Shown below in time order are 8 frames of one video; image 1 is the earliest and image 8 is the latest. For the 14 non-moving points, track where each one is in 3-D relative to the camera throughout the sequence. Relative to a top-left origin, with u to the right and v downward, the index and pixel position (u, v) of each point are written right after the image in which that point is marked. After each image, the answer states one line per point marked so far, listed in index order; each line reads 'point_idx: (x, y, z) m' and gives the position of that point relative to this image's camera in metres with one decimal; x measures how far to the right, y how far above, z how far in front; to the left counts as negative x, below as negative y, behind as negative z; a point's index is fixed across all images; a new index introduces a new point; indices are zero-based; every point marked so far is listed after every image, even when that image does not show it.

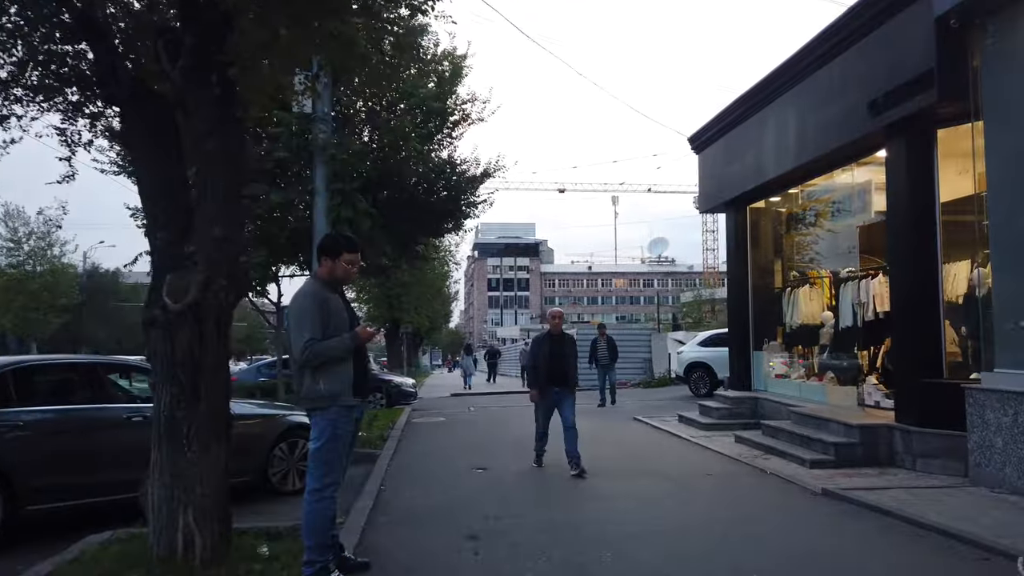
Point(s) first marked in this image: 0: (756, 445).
0: (+3.6, -2.3, +11.4) m
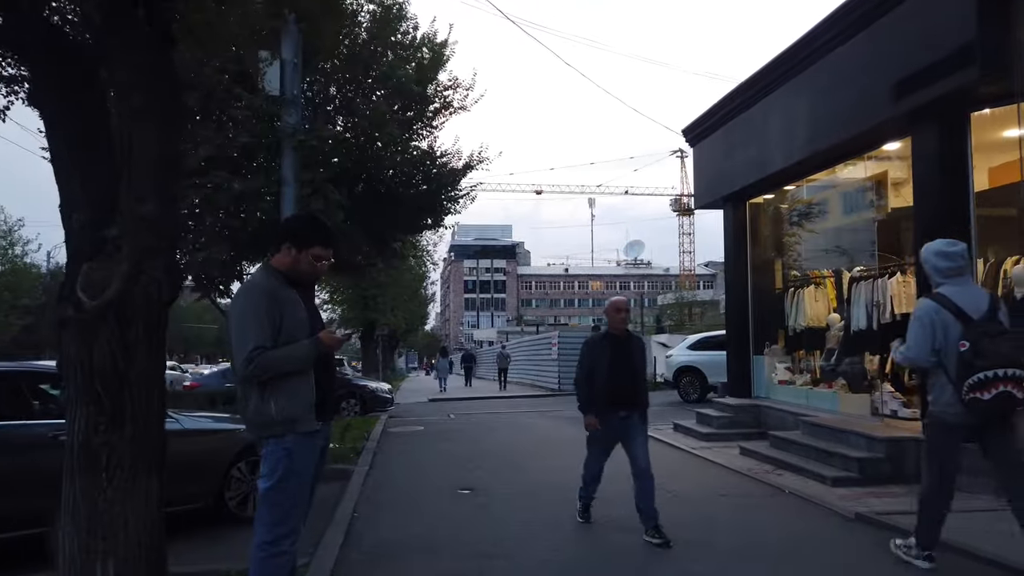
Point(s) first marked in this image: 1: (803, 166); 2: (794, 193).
0: (+3.4, -2.3, +10.5) m
1: (+4.7, +2.0, +12.3) m
2: (+4.8, +1.6, +13.9) m
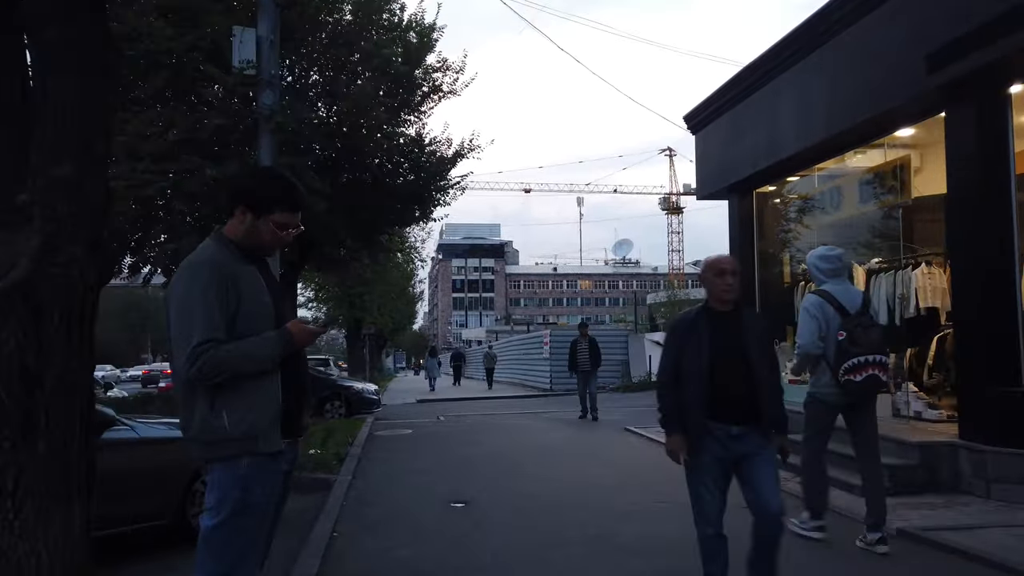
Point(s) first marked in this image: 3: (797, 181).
0: (+3.4, -2.2, +9.7) m
1: (+4.6, +2.1, +11.6) m
2: (+4.7, +1.7, +13.2) m
3: (+4.7, +1.7, +13.1) m
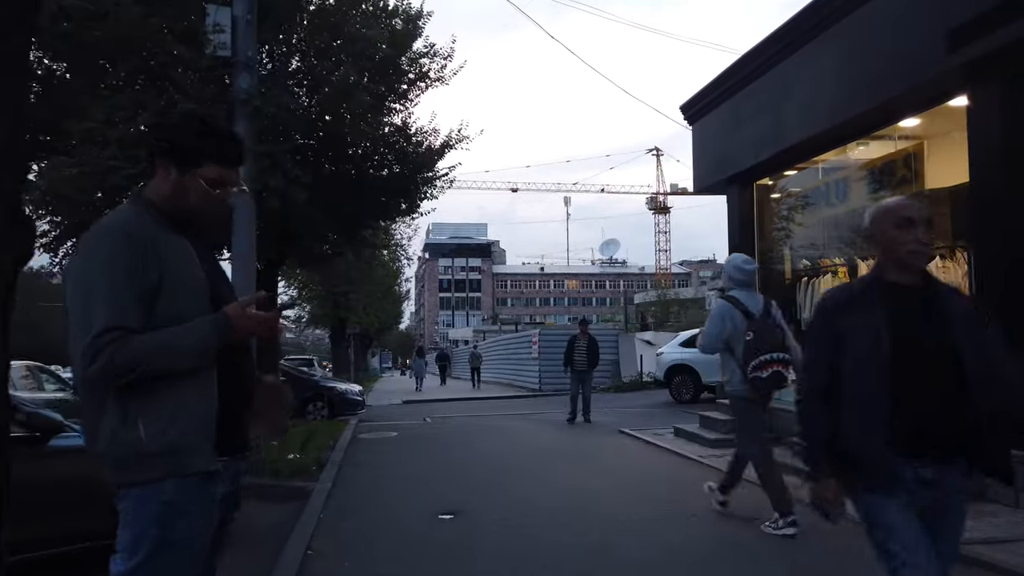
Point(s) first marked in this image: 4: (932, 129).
0: (+3.3, -2.2, +9.2) m
1: (+4.4, +2.1, +11.0) m
2: (+4.5, +1.7, +12.6) m
3: (+4.5, +1.8, +12.6) m
4: (+5.5, +2.1, +10.4) m
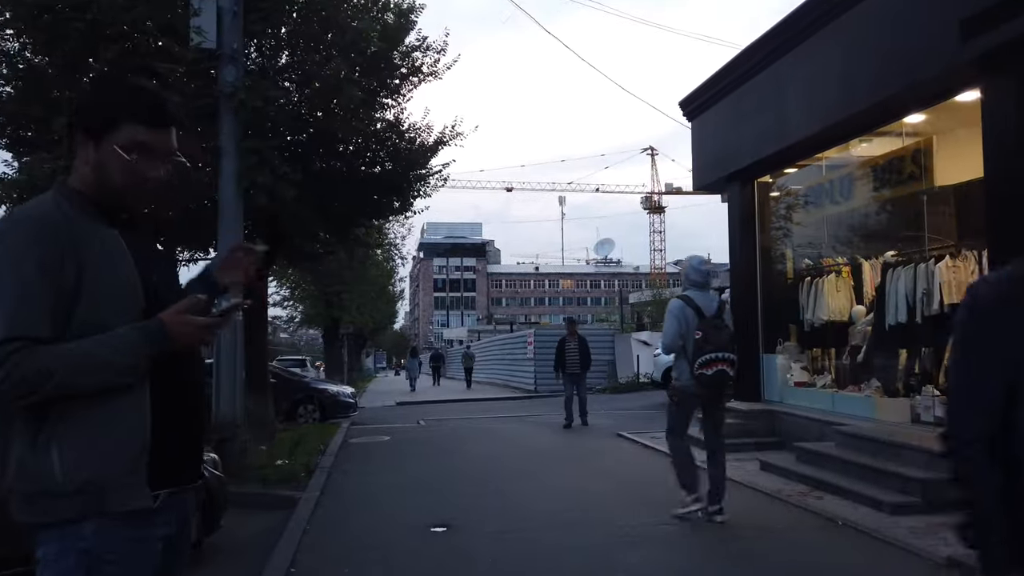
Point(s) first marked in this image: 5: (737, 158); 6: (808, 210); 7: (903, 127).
0: (+3.2, -2.2, +8.9) m
1: (+4.4, +2.1, +10.7) m
2: (+4.5, +1.7, +12.3) m
3: (+4.5, +1.8, +12.3) m
4: (+5.5, +2.1, +10.0) m
5: (+3.6, +2.1, +12.5) m
6: (+4.8, +1.3, +12.3) m
7: (+5.2, +2.1, +10.2) m
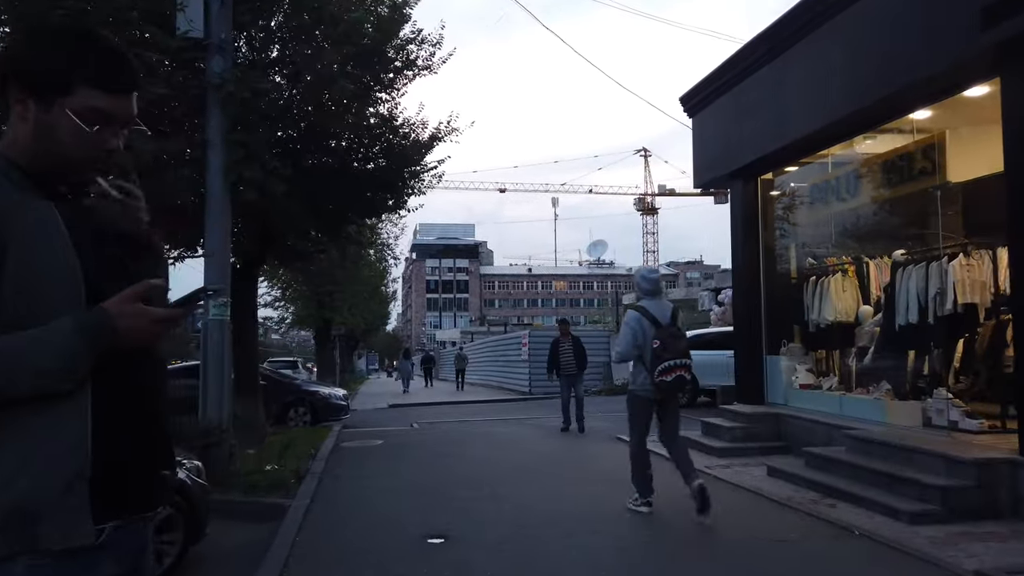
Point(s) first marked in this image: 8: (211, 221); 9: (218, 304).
0: (+3.2, -2.2, +8.5) m
1: (+4.3, +2.1, +10.4) m
2: (+4.4, +1.8, +12.0) m
3: (+4.4, +1.8, +12.0) m
4: (+5.5, +2.1, +9.8) m
5: (+3.6, +2.1, +12.2) m
6: (+4.7, +1.3, +12.0) m
7: (+5.2, +2.1, +9.9) m
8: (-4.0, +0.9, +10.2) m
9: (-3.9, -0.2, +10.1) m
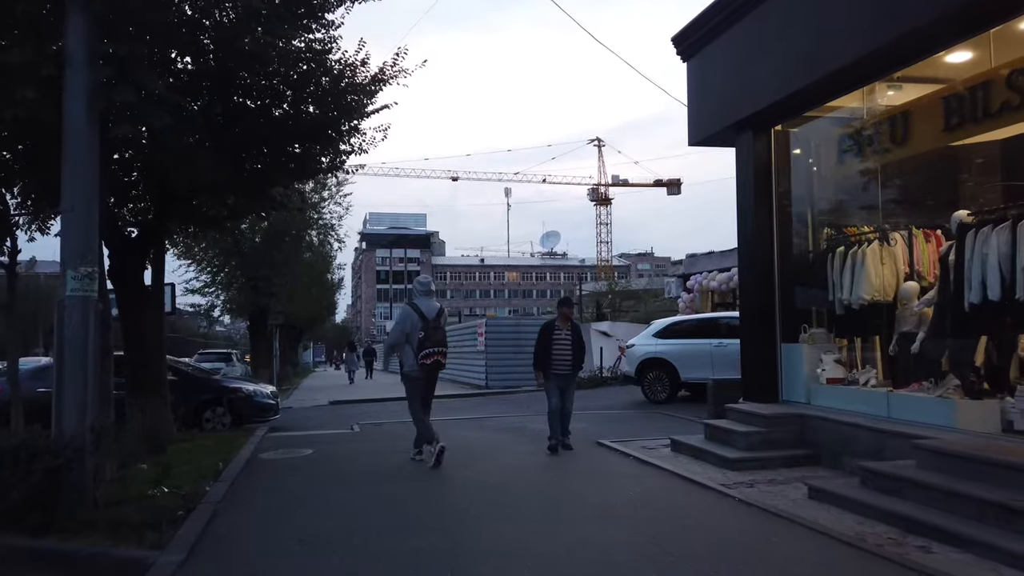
0: (+2.9, -1.9, +6.4) m
1: (+4.0, +2.4, +8.3) m
2: (+3.9, +2.1, +9.9) m
3: (+3.9, +2.1, +9.9) m
4: (+5.1, +2.4, +7.7) m
5: (+3.1, +2.4, +10.0) m
6: (+4.2, +1.6, +10.0) m
7: (+4.8, +2.4, +7.8) m
8: (-4.3, +1.2, +7.5) m
9: (-4.2, +0.1, +7.5) m
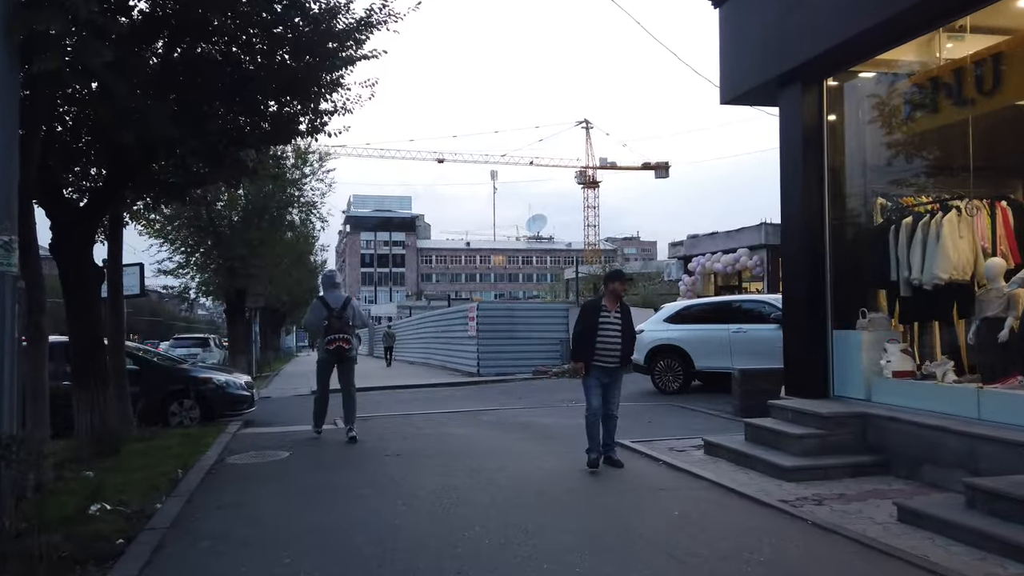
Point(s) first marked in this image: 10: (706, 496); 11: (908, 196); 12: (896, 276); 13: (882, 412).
0: (+3.1, -1.7, +5.1) m
1: (+4.1, +2.7, +6.9) m
2: (+4.0, +2.3, +8.5) m
3: (+4.0, +2.4, +8.5) m
4: (+5.3, +2.6, +6.4) m
5: (+3.2, +2.7, +8.6) m
6: (+4.3, +1.9, +8.6) m
7: (+5.0, +2.6, +6.4) m
8: (-4.2, +1.4, +6.0) m
9: (-4.1, +0.3, +6.0) m
10: (+1.7, -1.9, +6.8) m
11: (+4.5, +1.1, +8.6) m
12: (+4.2, +0.1, +8.4) m
13: (+3.6, -1.2, +7.4) m
